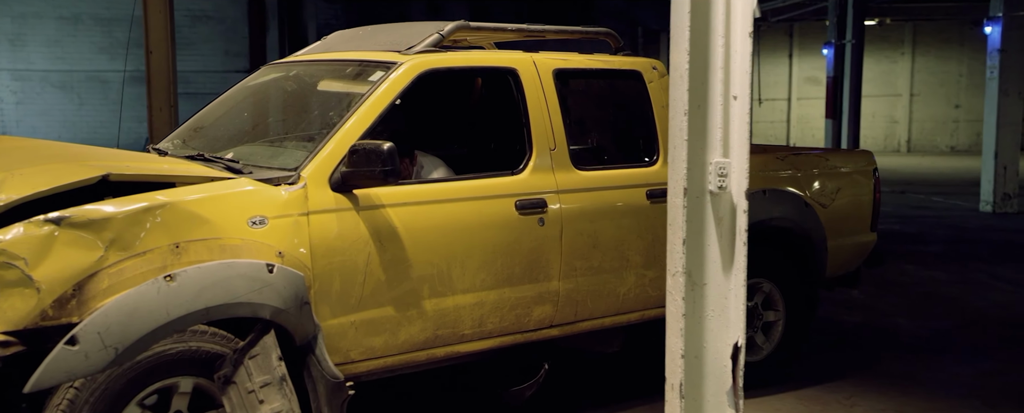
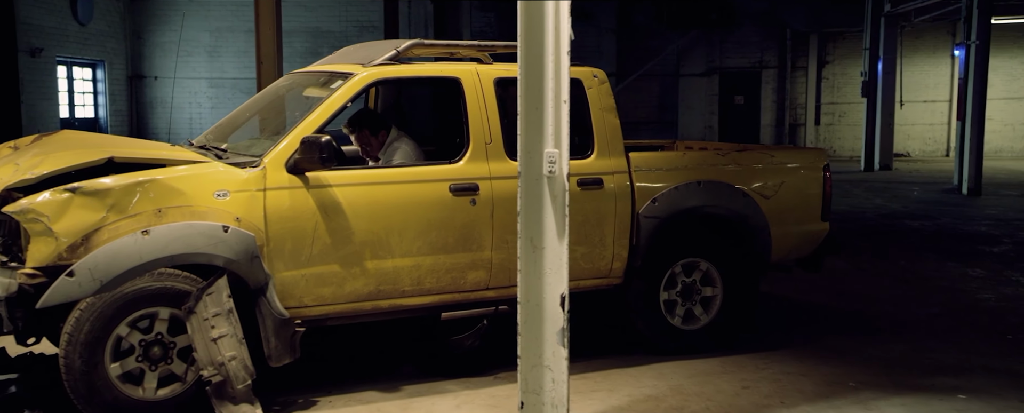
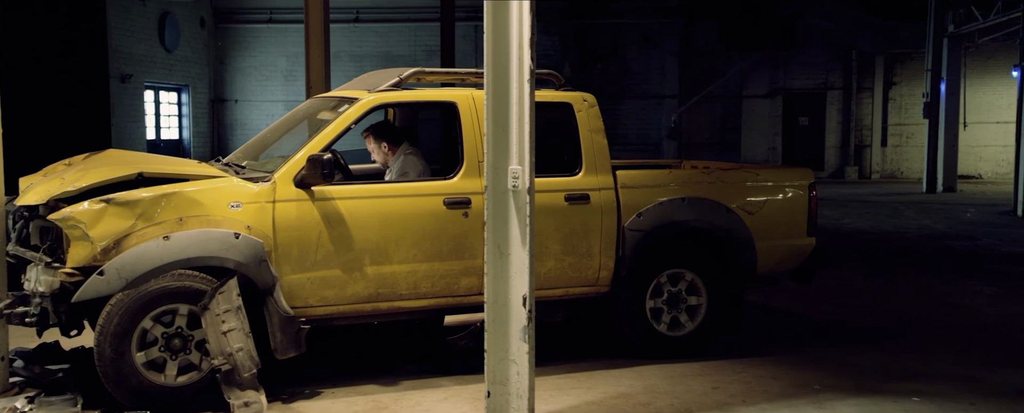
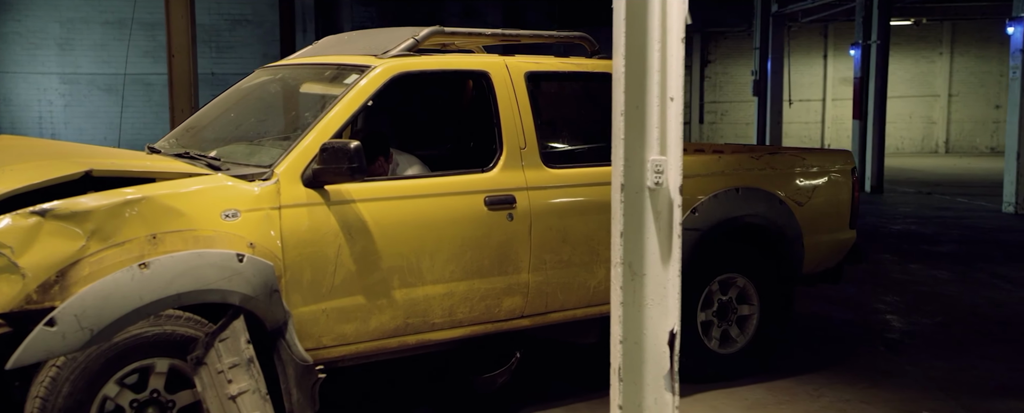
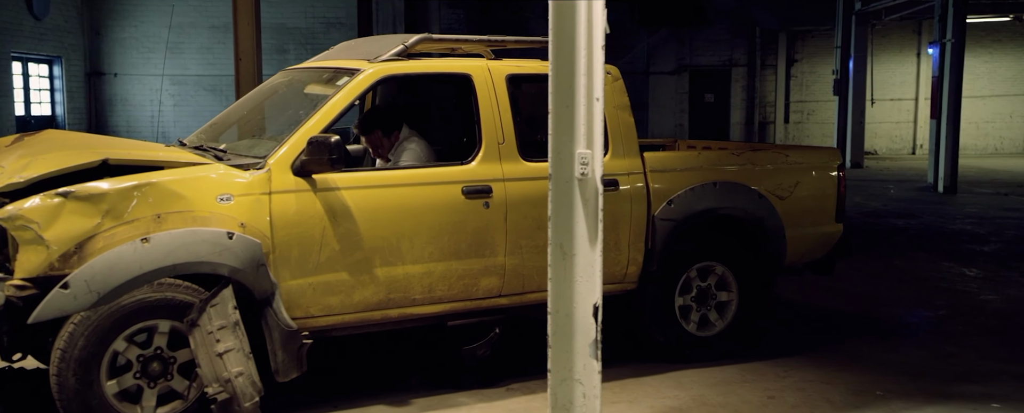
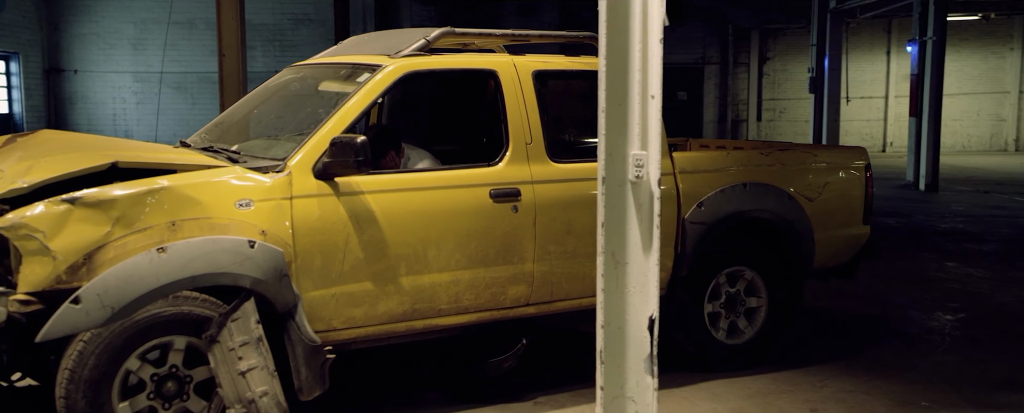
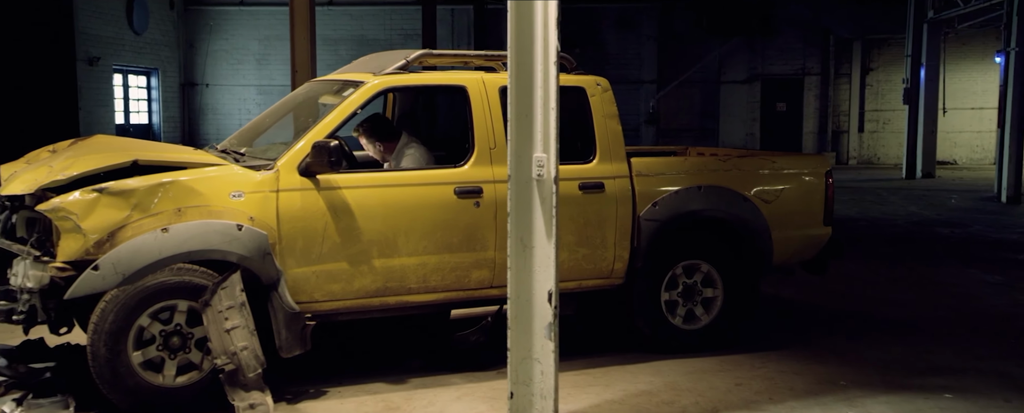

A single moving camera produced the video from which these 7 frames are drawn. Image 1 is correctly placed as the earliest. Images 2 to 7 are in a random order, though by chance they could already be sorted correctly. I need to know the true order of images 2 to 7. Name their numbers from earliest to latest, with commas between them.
4, 6, 5, 2, 7, 3
